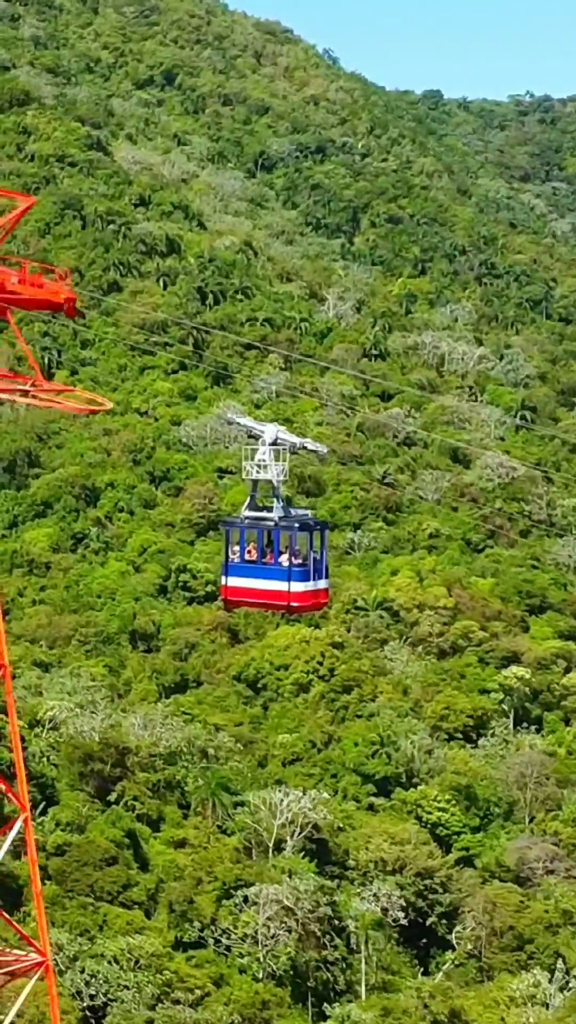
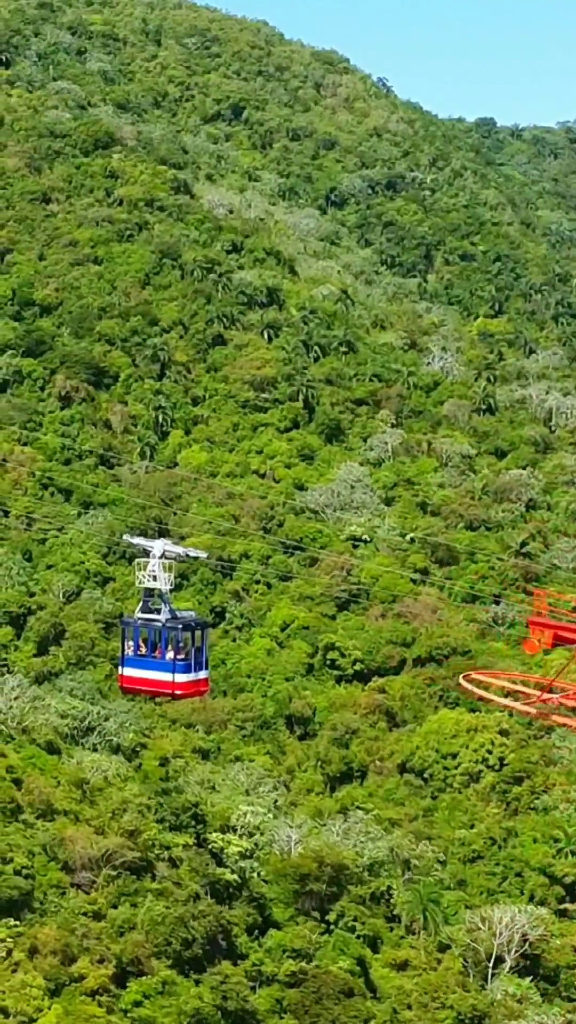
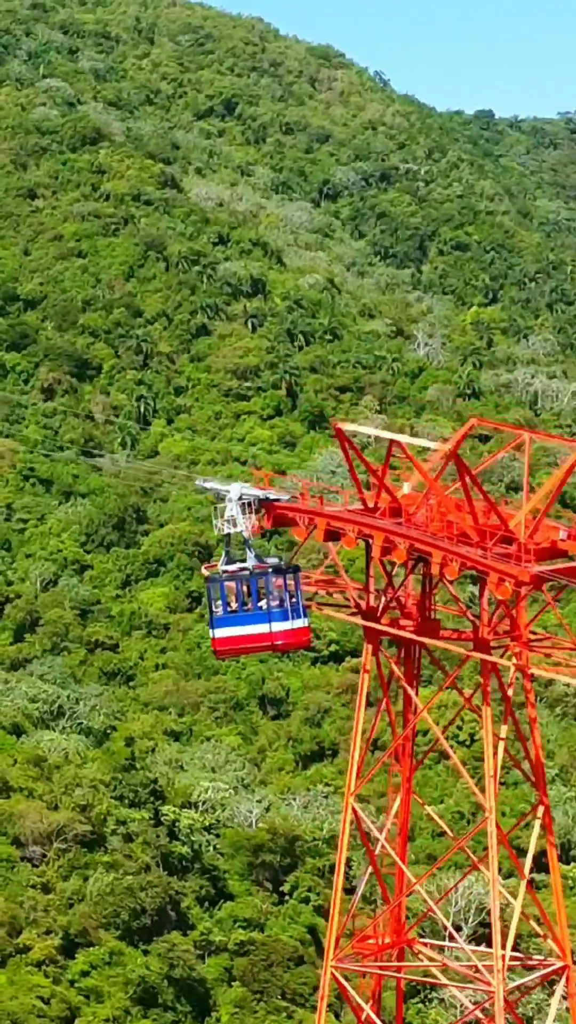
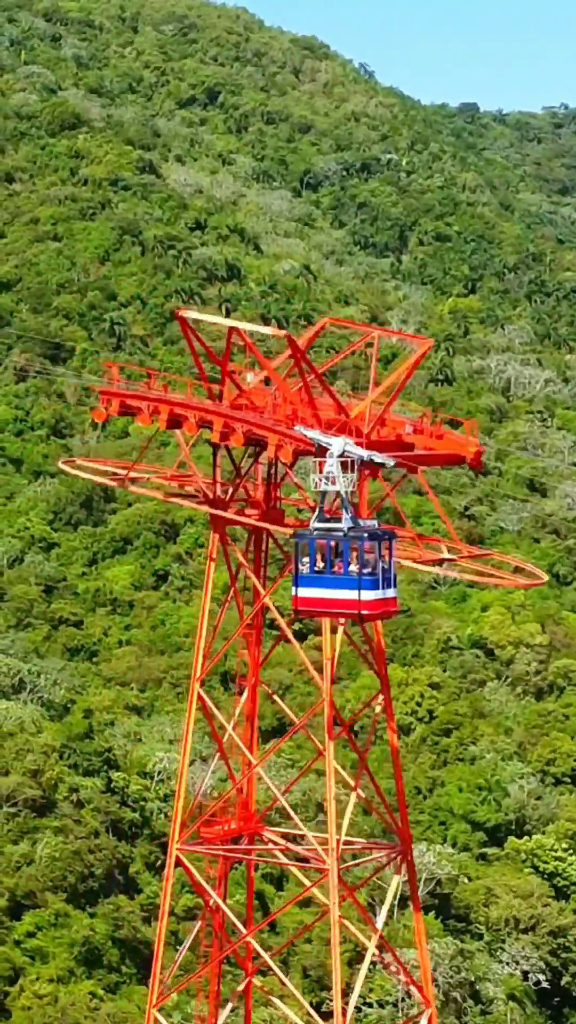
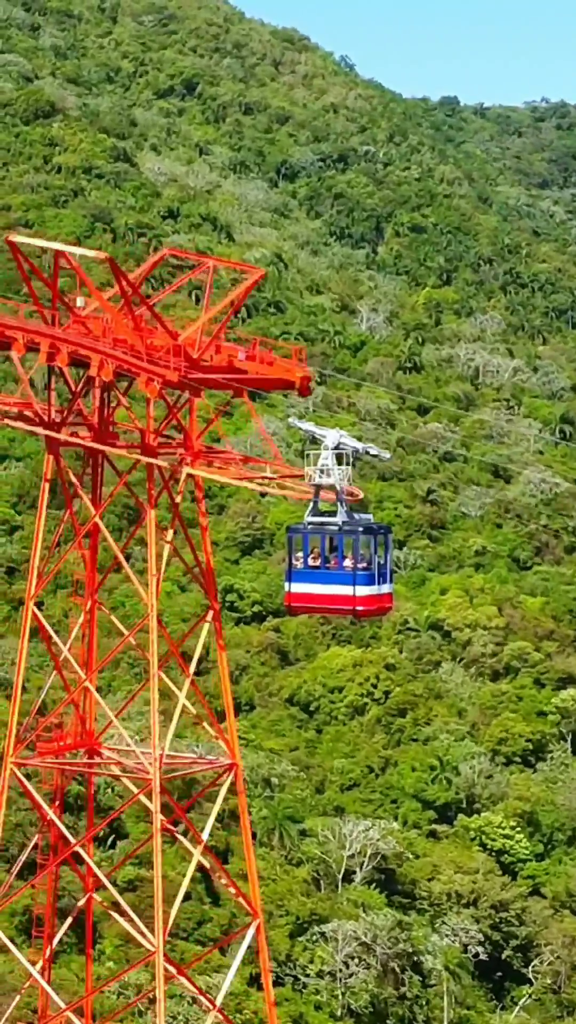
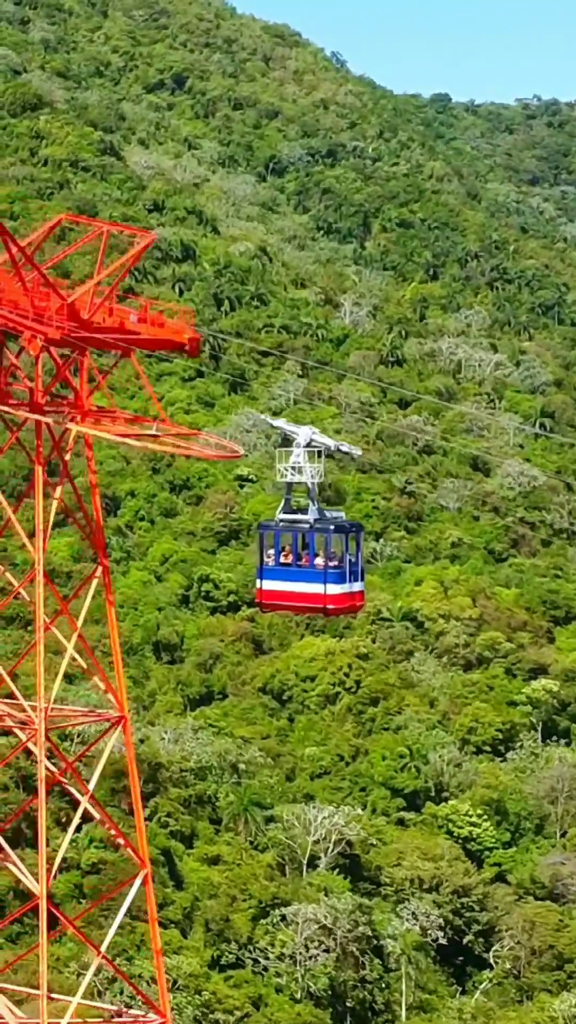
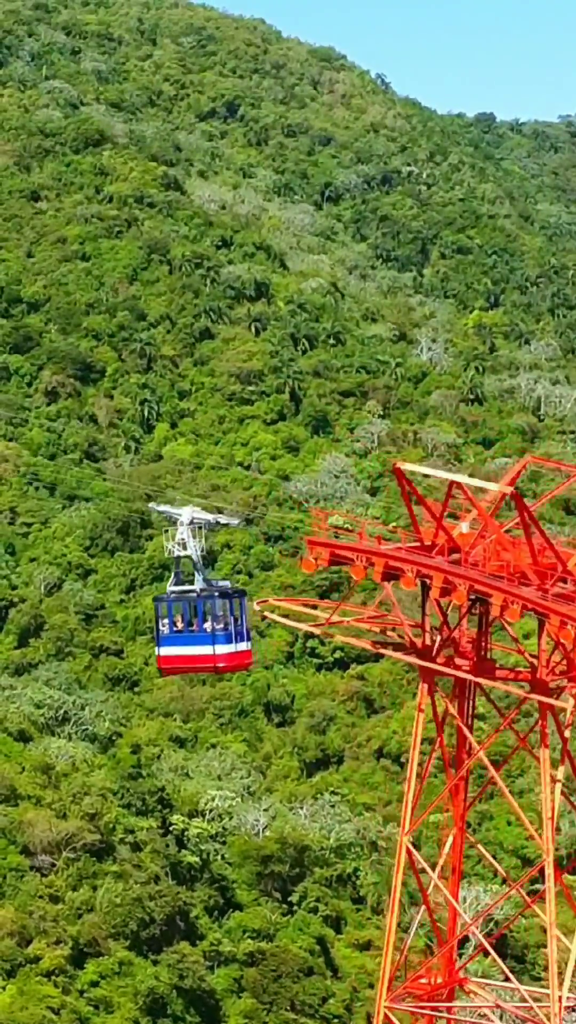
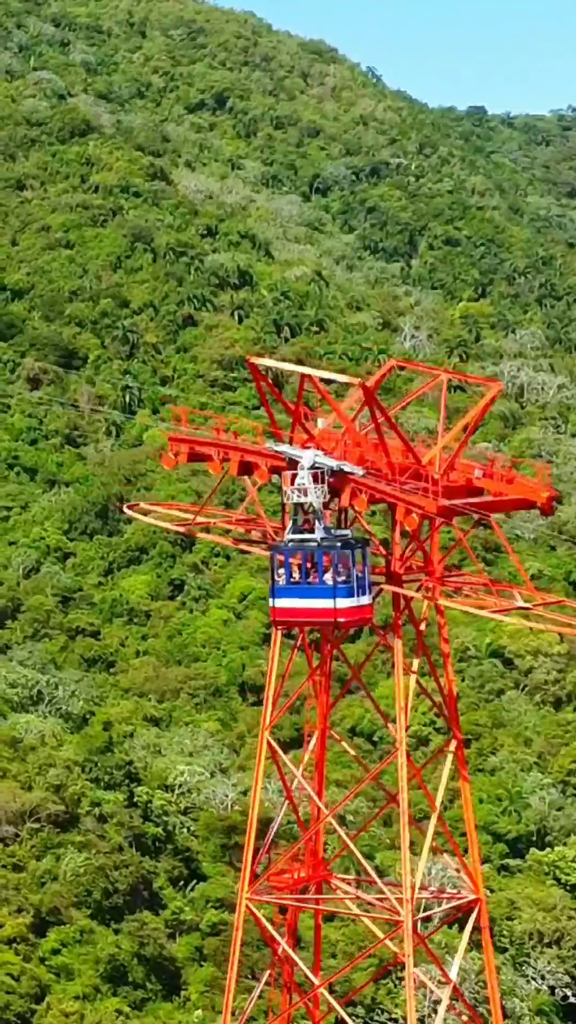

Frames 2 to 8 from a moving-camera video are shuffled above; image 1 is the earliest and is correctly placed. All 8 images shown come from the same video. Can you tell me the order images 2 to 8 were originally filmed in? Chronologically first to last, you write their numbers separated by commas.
6, 5, 4, 8, 3, 7, 2
